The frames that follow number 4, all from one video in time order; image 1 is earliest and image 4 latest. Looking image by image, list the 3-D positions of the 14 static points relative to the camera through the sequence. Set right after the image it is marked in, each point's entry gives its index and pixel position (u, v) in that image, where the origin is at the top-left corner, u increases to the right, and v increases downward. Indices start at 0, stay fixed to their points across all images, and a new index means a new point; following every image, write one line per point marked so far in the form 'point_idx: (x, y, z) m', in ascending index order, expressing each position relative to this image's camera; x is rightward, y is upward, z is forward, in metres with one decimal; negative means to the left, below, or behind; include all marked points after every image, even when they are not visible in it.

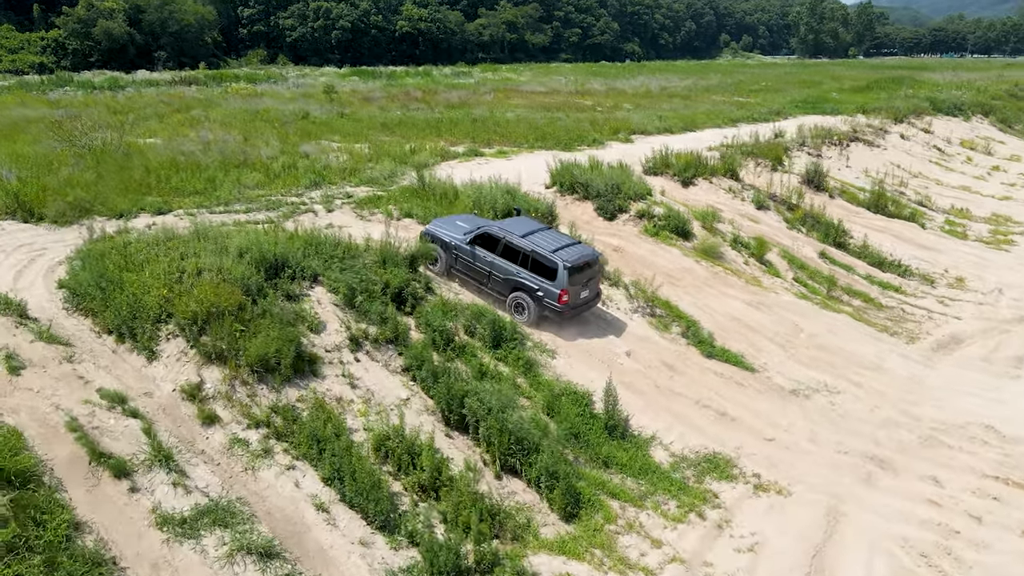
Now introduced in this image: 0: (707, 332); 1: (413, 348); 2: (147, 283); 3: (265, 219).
0: (+4.2, -0.9, +16.5) m
1: (-1.7, -1.0, +13.3) m
2: (-6.1, +0.1, +12.9) m
3: (-6.3, +1.7, +19.8) m
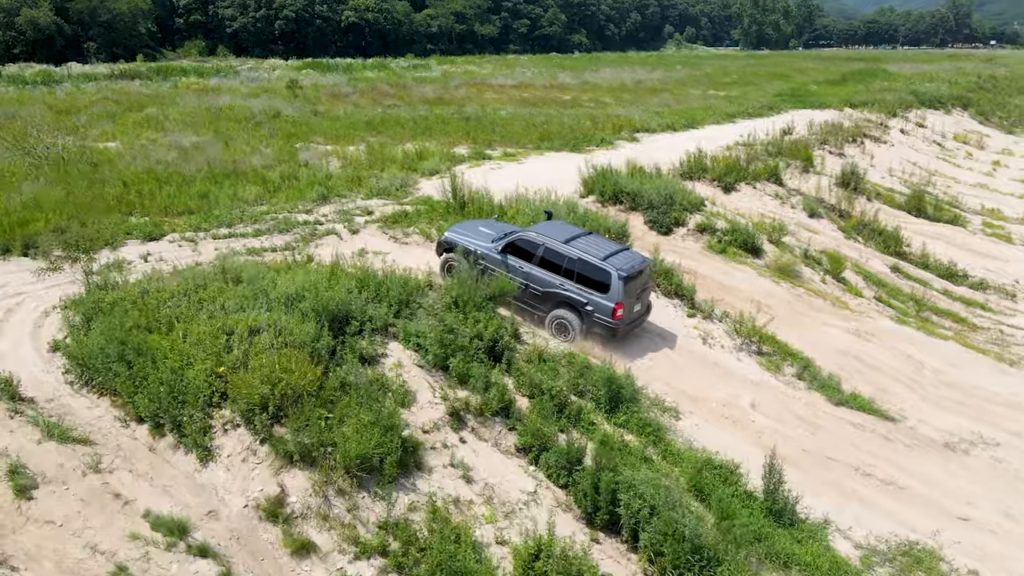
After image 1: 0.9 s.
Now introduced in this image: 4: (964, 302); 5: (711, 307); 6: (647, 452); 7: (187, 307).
0: (+5.9, -1.5, +14.3) m
1: (+0.2, -1.8, +10.6) m
2: (-4.2, -0.8, +9.9) m
3: (-4.9, +0.9, +16.8) m
4: (+11.5, -0.3, +19.6) m
5: (+4.0, -0.4, +15.3) m
6: (+1.9, -2.3, +11.0) m
7: (-4.5, -0.3, +10.8) m
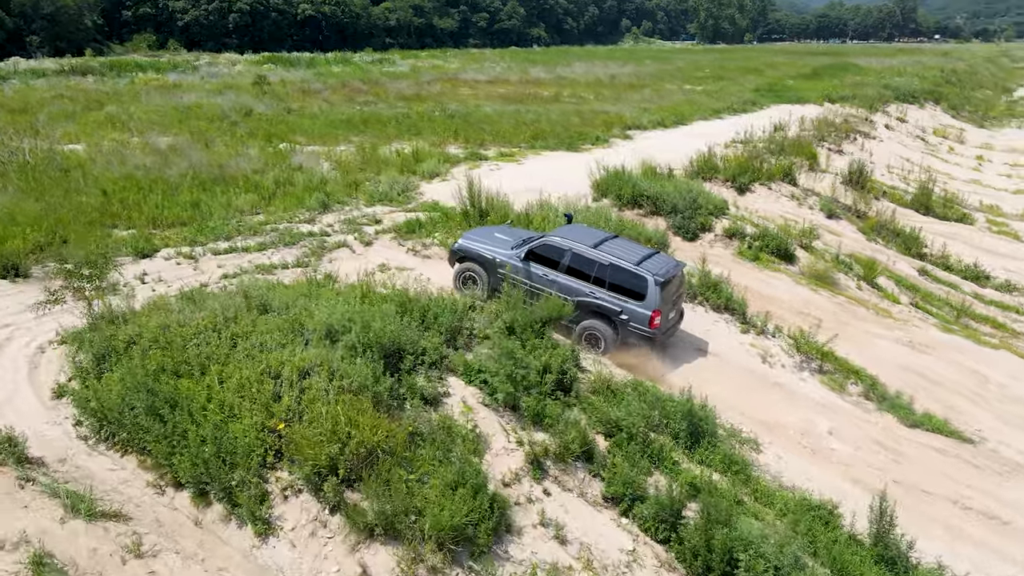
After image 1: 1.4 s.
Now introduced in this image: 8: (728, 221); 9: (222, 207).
0: (+6.7, -1.7, +13.4) m
1: (+1.2, -2.2, +9.4) m
2: (-3.1, -1.2, +8.4) m
3: (-4.3, +0.5, +15.3) m
4: (+12.0, -0.4, +19.0) m
5: (+4.7, -0.6, +14.3) m
6: (+2.9, -2.6, +10.0) m
7: (-3.5, -0.7, +9.4) m
8: (+5.5, +1.7, +19.6) m
9: (-7.0, +2.0, +18.8) m
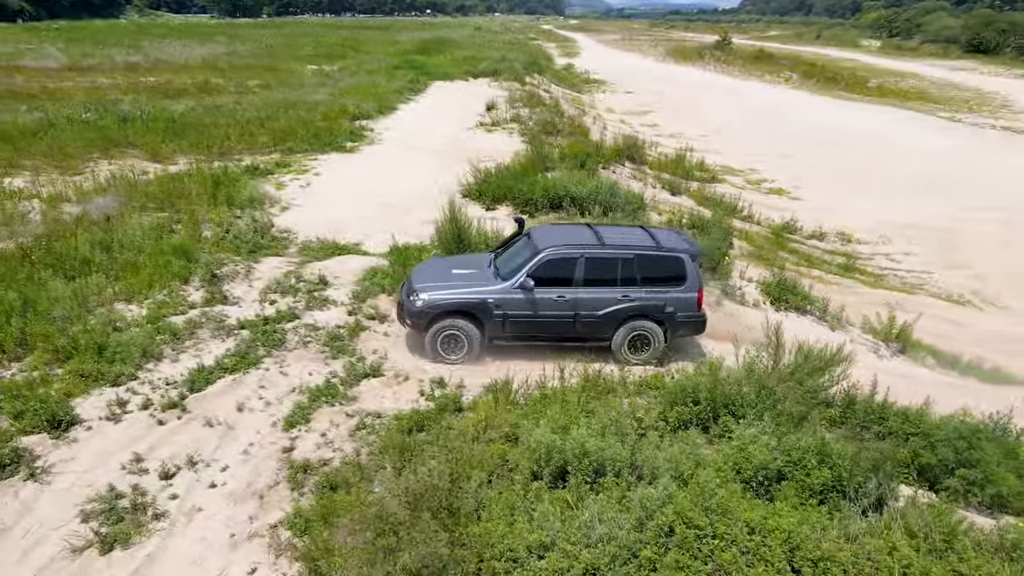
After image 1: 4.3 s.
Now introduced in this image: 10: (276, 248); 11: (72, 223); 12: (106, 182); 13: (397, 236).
0: (+8.3, -1.2, +14.5) m
1: (+5.9, -2.5, +8.3) m
2: (+2.7, -2.4, +5.1) m
3: (-2.2, -1.1, +10.1) m
4: (+9.4, +0.9, +22.0) m
5: (+6.0, -0.5, +14.2) m
6: (+7.2, -2.7, +9.7) m
7: (+1.8, -2.0, +5.6) m
8: (+3.4, +1.8, +18.8) m
9: (-6.6, -0.3, +11.5) m
10: (-4.7, +0.9, +15.7) m
11: (-8.4, +1.2, +14.8) m
12: (-10.0, +2.6, +19.1) m
13: (-2.5, +1.2, +16.5) m
